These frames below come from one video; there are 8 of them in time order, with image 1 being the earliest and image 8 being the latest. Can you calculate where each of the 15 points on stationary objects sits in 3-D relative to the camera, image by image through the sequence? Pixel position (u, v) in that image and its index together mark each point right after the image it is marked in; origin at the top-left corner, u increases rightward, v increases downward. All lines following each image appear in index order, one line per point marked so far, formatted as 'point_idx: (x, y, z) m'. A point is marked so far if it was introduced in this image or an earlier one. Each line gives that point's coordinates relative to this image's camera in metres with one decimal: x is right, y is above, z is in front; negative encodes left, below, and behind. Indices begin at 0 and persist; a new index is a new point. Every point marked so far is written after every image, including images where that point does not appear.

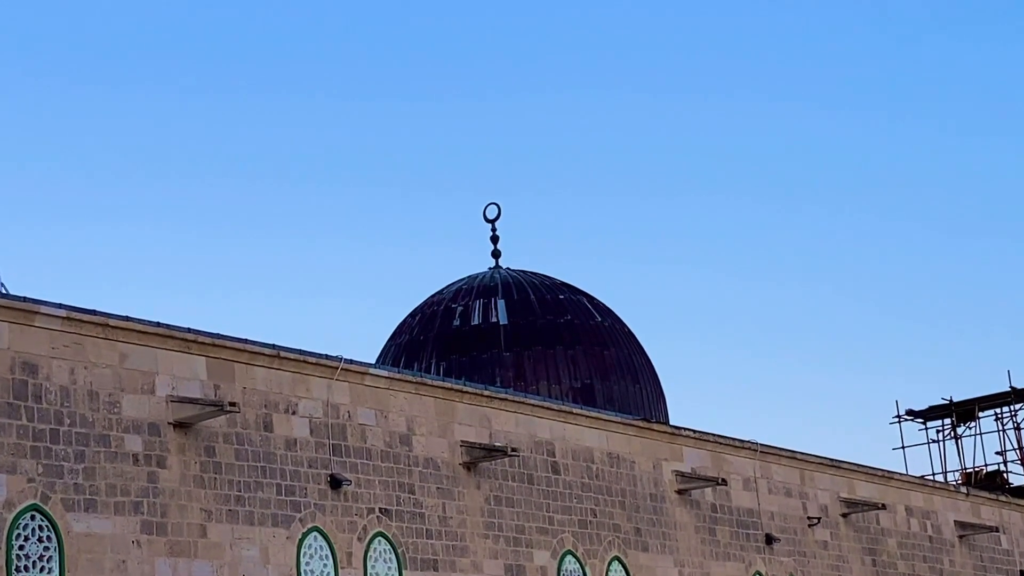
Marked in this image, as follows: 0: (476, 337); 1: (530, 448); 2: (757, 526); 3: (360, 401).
0: (-0.5, -0.6, +16.9) m
1: (+0.2, -1.9, +15.0) m
2: (+3.2, -3.1, +17.4) m
3: (-1.6, -1.3, +13.5) m
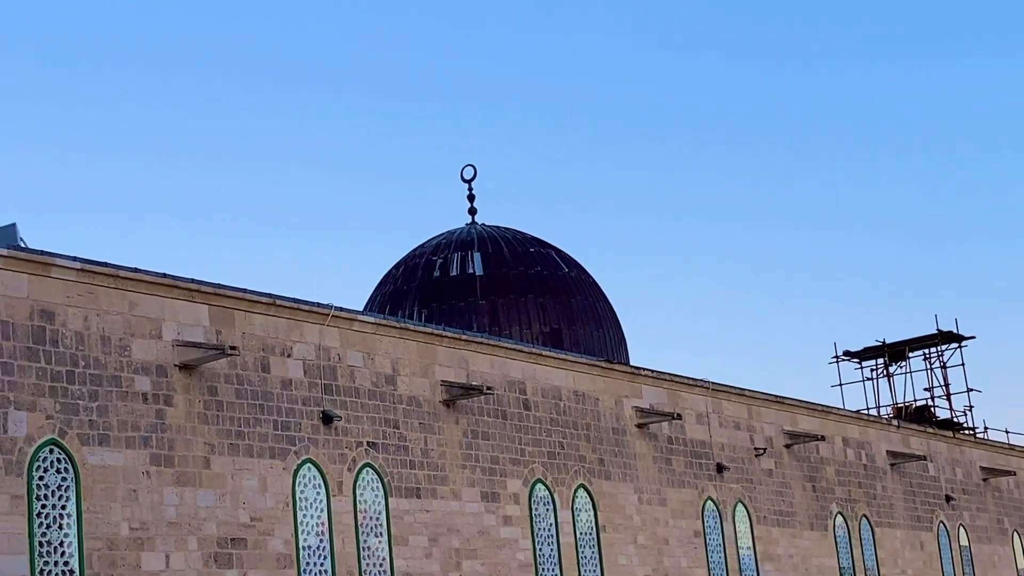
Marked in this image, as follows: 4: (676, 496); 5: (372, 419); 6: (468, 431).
0: (-0.8, +0.1, +18.3) m
1: (-0.1, -1.3, +16.5) m
2: (+2.8, -2.4, +18.9) m
3: (-1.9, -0.7, +15.0) m
4: (+2.3, -2.9, +18.2) m
5: (-1.7, -1.6, +15.0) m
6: (-0.6, -1.8, +15.9) m
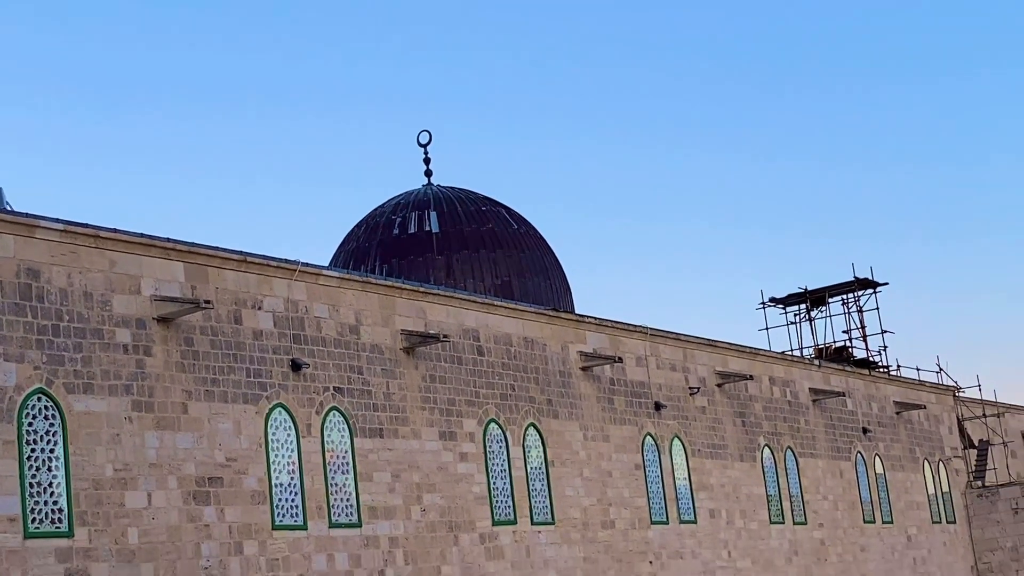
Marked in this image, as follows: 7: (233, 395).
0: (-1.6, +0.7, +19.6) m
1: (-0.7, -0.7, +17.9) m
2: (+2.2, -1.7, +20.4) m
3: (-2.5, -0.1, +16.3) m
4: (+1.6, -2.2, +19.7) m
5: (-2.3, -1.0, +16.3) m
6: (-1.2, -1.2, +17.3) m
7: (-3.3, -1.3, +15.0) m
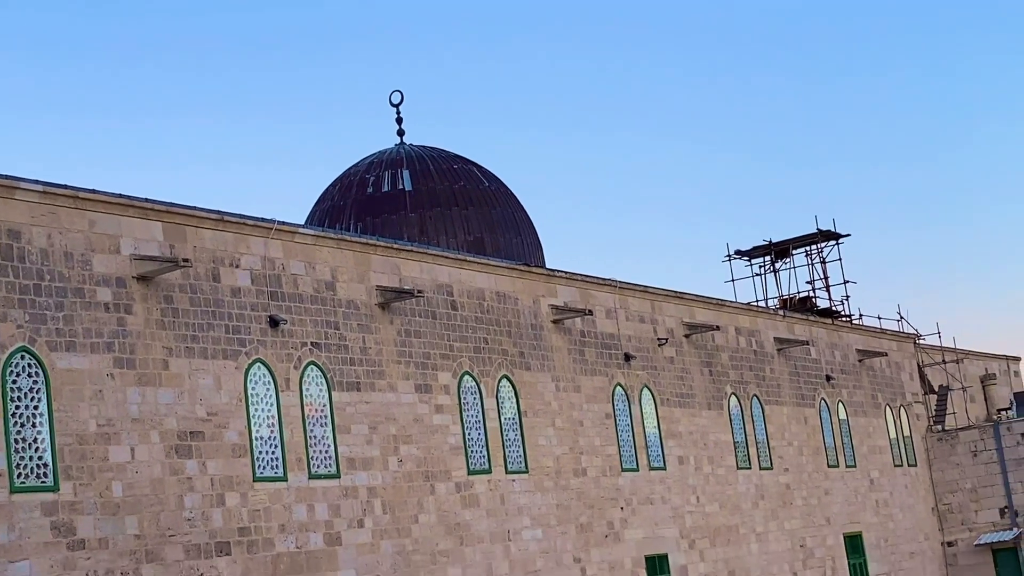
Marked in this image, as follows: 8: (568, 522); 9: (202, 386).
0: (-2.0, +1.4, +20.0) m
1: (-1.1, 0.0, +18.3) m
2: (+1.7, -0.9, +20.9) m
3: (-2.9, +0.4, +16.7) m
4: (+1.2, -1.5, +20.2) m
5: (-2.6, -0.5, +16.8) m
6: (-1.6, -0.6, +17.8) m
7: (-3.7, -0.8, +15.5) m
8: (+0.9, -3.6, +19.3) m
9: (-3.8, -1.2, +15.3) m
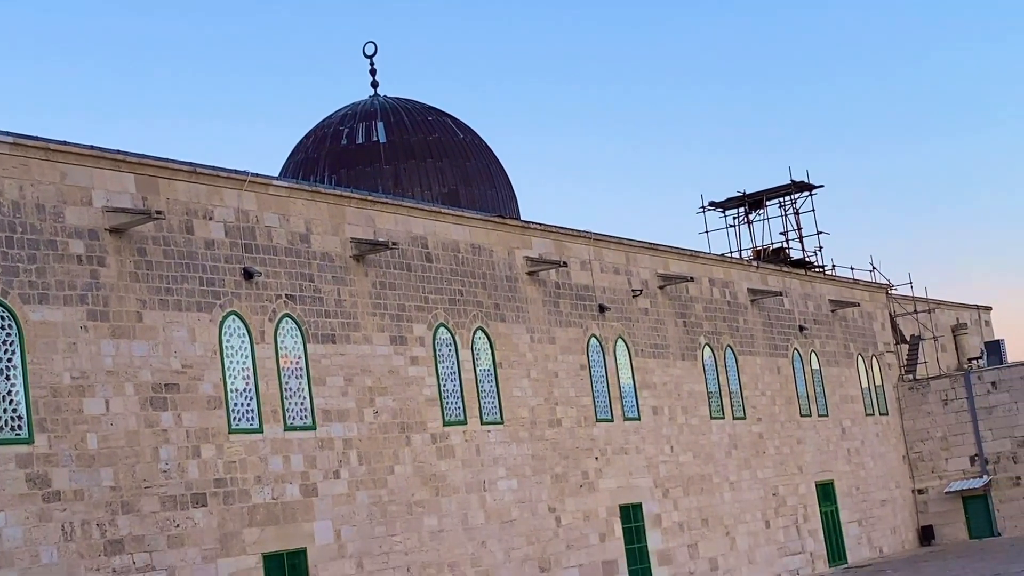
0: (-2.4, +2.1, +20.0) m
1: (-1.5, +0.7, +18.3) m
2: (+1.3, -0.2, +21.0) m
3: (-3.3, +1.1, +16.7) m
4: (+0.8, -0.7, +20.3) m
5: (-3.0, +0.2, +16.7) m
6: (-1.9, +0.1, +17.8) m
7: (-4.0, -0.2, +15.4) m
8: (+0.5, -2.8, +19.4) m
9: (-4.1, -0.6, +15.2) m
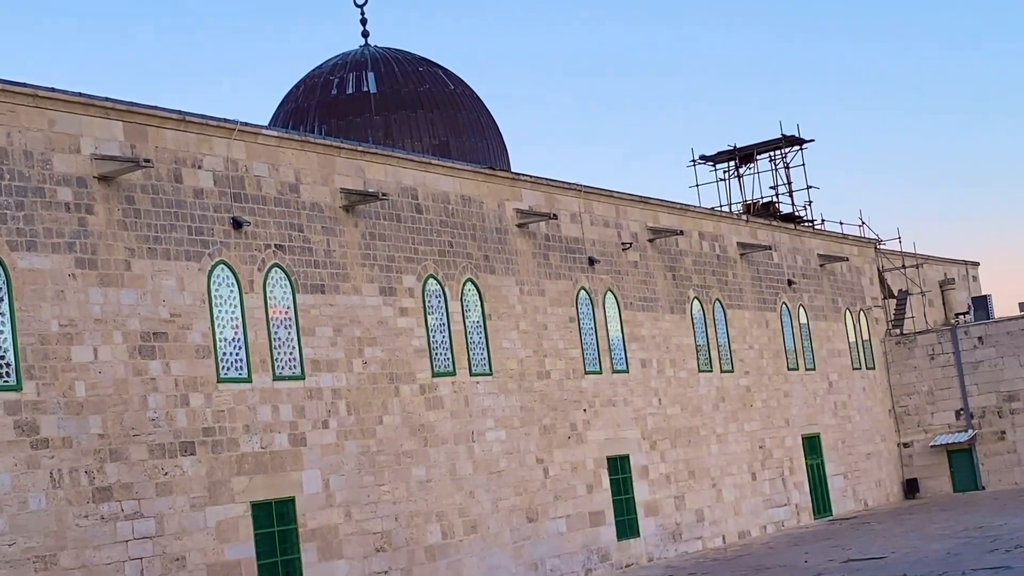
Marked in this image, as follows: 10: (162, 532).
0: (-2.5, +2.9, +19.9) m
1: (-1.7, +1.4, +18.2) m
2: (+1.2, +0.6, +21.0) m
3: (-3.4, +1.8, +16.6) m
4: (+0.7, 0.0, +20.3) m
5: (-3.1, +0.9, +16.7) m
6: (-2.1, +0.8, +17.7) m
7: (-4.1, +0.5, +15.4) m
8: (+0.3, -2.1, +19.5) m
9: (-4.2, +0.1, +15.2) m
10: (-4.0, -2.8, +14.5) m
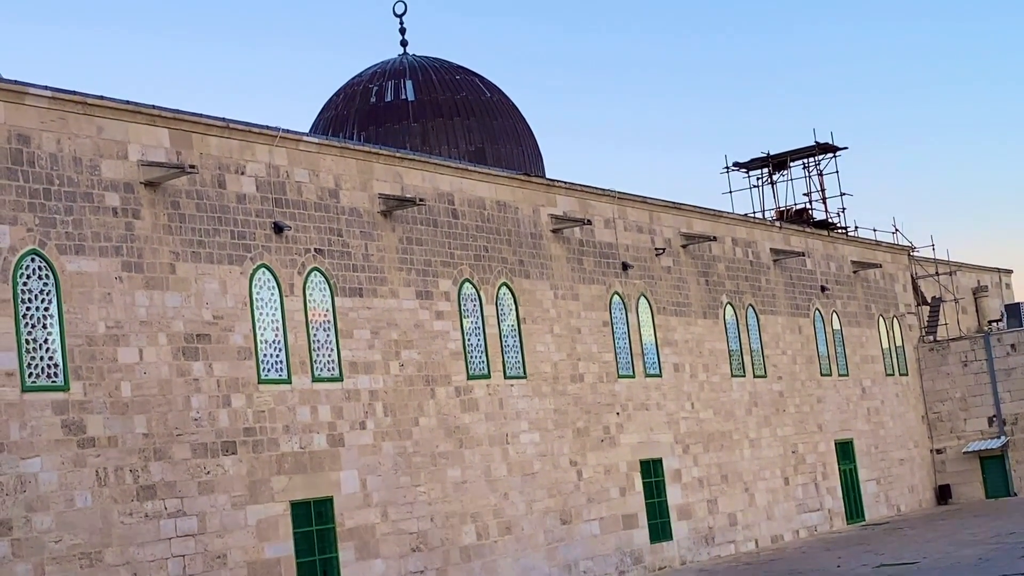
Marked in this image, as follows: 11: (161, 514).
0: (-1.9, +2.8, +20.3) m
1: (-1.1, +1.3, +18.6) m
2: (+1.8, +0.5, +21.2) m
3: (-2.9, +1.7, +17.0) m
4: (+1.3, -0.1, +20.5) m
5: (-2.7, +0.8, +17.1) m
6: (-1.6, +0.7, +18.1) m
7: (-3.7, +0.5, +15.8) m
8: (+0.8, -2.2, +19.7) m
9: (-3.8, 0.0, +15.6) m
10: (-3.7, -2.8, +14.9) m
11: (-4.1, -2.6, +14.5) m
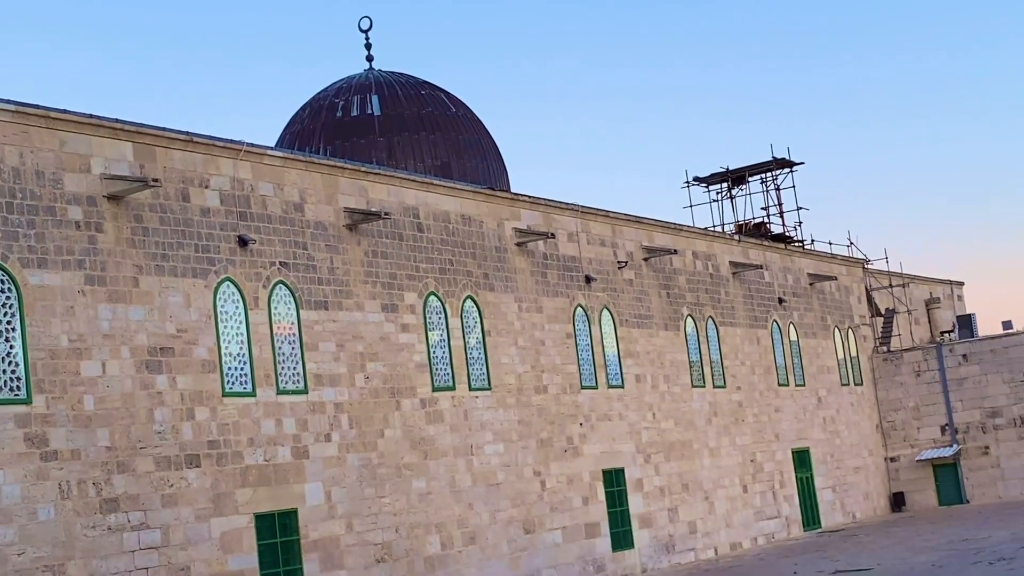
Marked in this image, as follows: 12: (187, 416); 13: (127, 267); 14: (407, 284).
0: (-2.6, +2.6, +20.4) m
1: (-1.7, +1.1, +18.7) m
2: (+1.1, +0.3, +21.5) m
3: (-3.4, +1.5, +17.1) m
4: (+0.6, -0.3, +20.8) m
5: (-3.1, +0.6, +17.2) m
6: (-2.1, +0.5, +18.2) m
7: (-4.1, +0.3, +15.8) m
8: (+0.3, -2.4, +19.9) m
9: (-4.2, -0.2, +15.7) m
10: (-4.0, -3.0, +15.0) m
11: (-4.4, -2.8, +14.5) m
12: (-4.0, -1.6, +15.5) m
13: (-4.6, +0.3, +15.2) m
14: (-1.6, +0.1, +18.6) m
